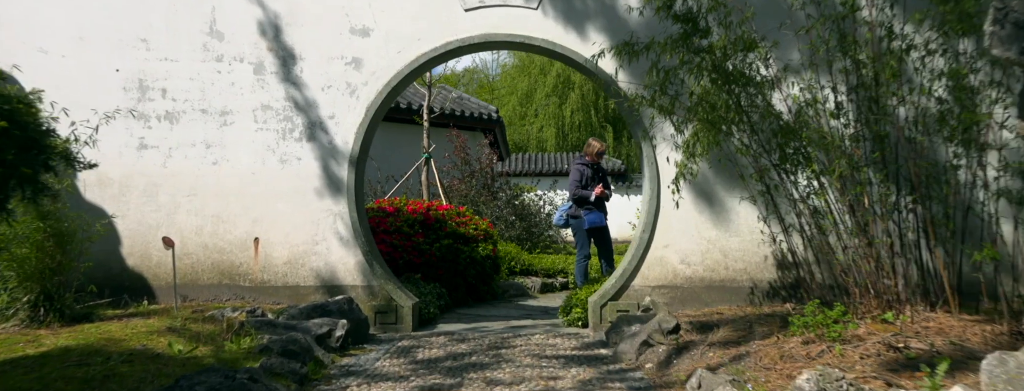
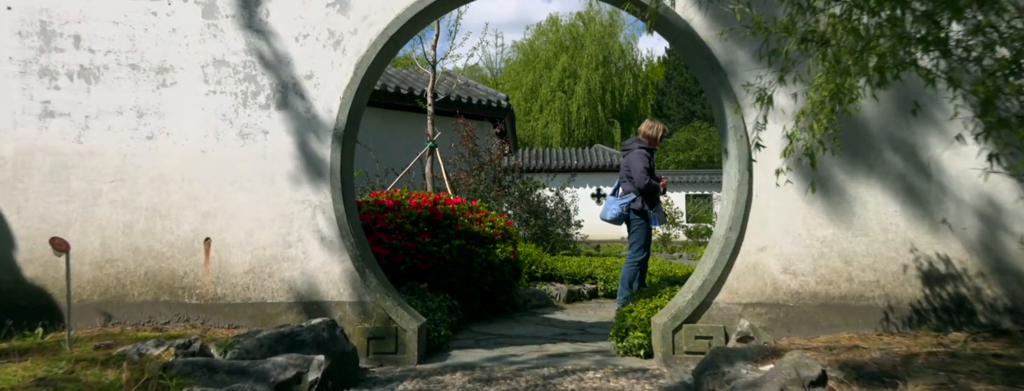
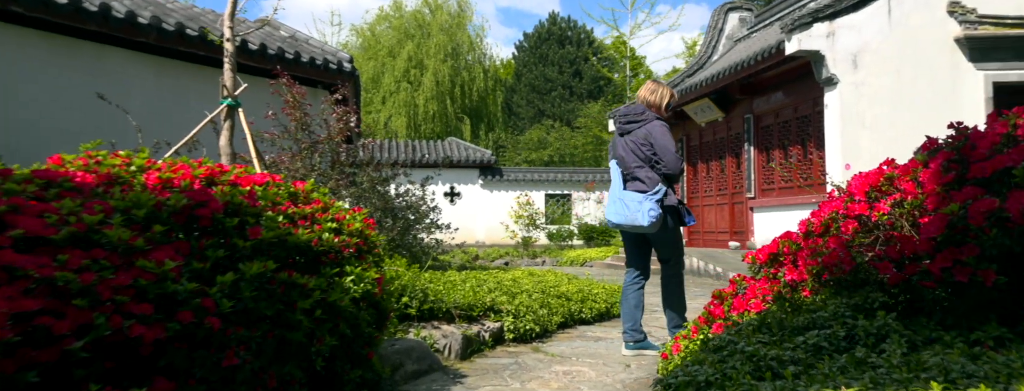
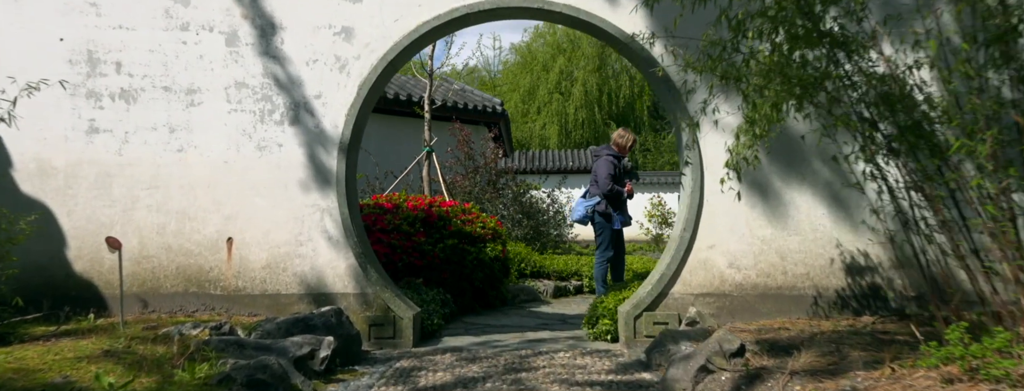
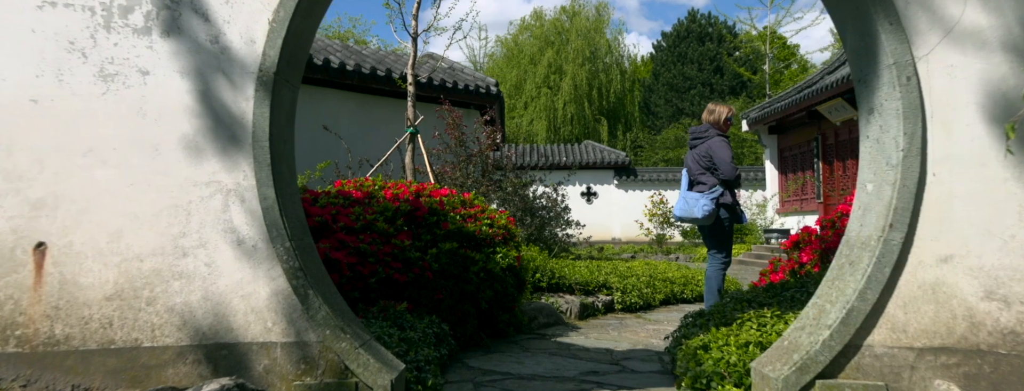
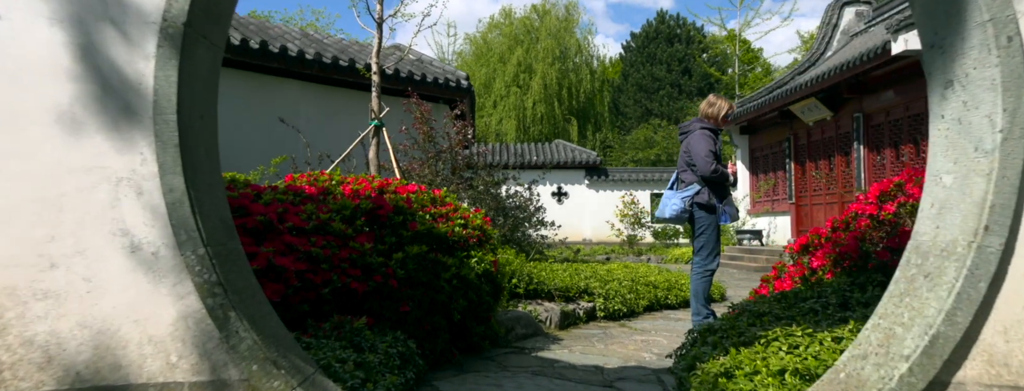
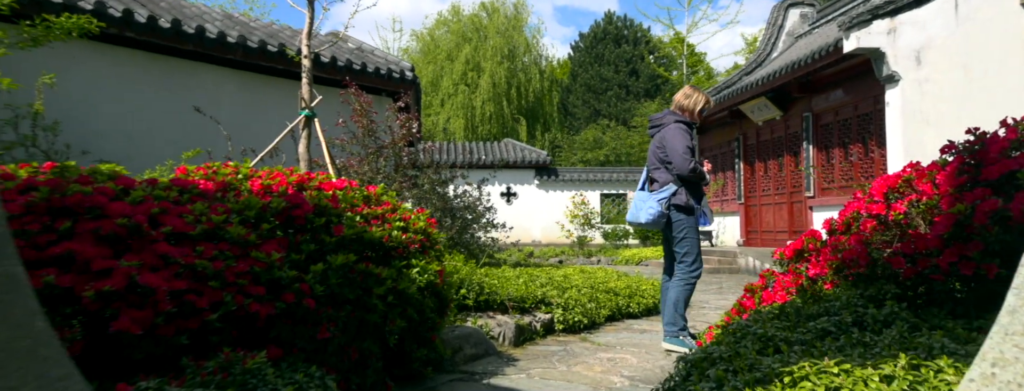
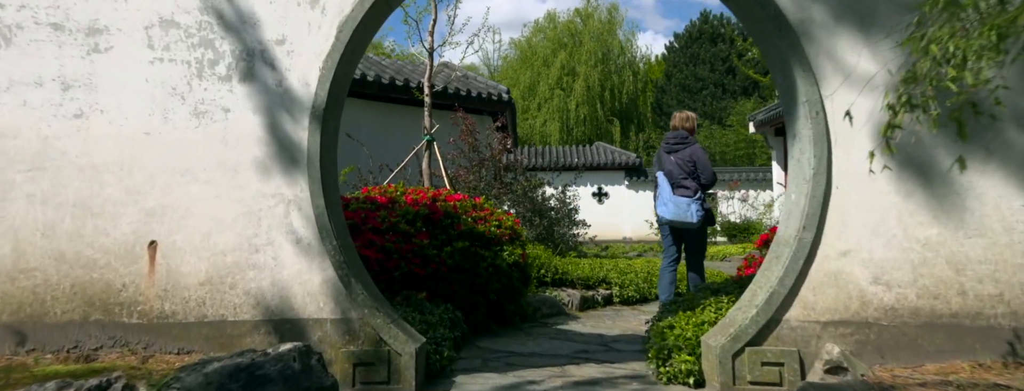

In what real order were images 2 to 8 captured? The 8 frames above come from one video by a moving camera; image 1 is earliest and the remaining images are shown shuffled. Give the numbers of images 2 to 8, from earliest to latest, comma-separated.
4, 2, 8, 5, 6, 7, 3
